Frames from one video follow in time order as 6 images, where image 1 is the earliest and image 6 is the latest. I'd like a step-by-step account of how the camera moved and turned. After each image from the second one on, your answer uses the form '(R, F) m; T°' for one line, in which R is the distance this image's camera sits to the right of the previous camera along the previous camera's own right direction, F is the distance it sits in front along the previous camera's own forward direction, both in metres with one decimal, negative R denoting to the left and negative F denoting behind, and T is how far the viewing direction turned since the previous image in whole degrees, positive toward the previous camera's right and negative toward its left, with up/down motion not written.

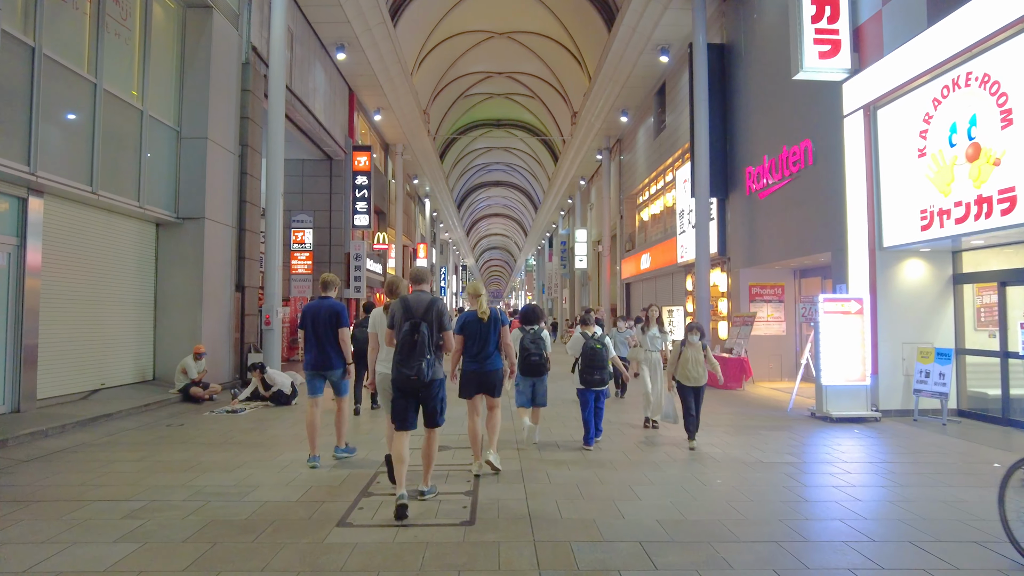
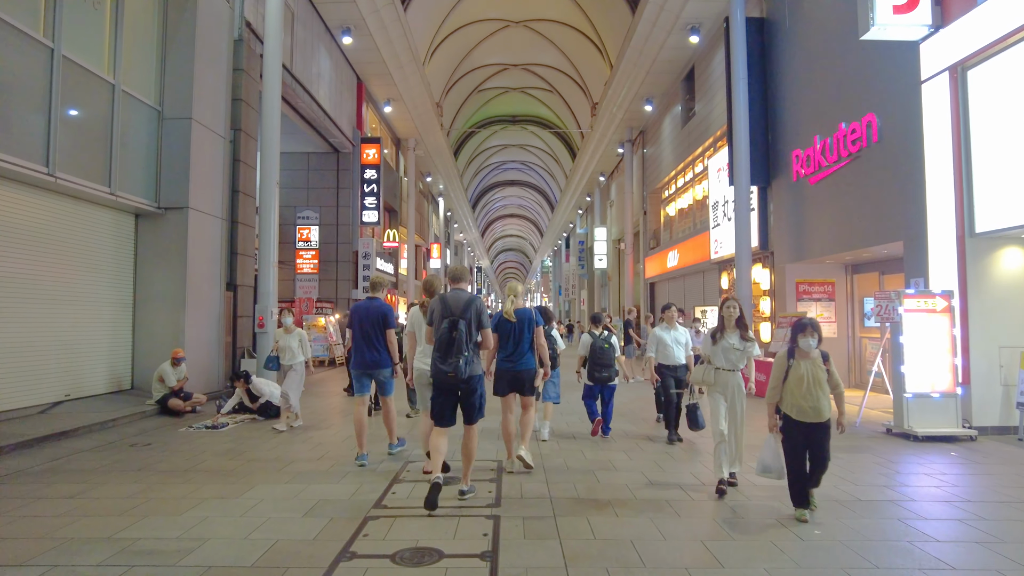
(-0.1, +1.2) m; -1°
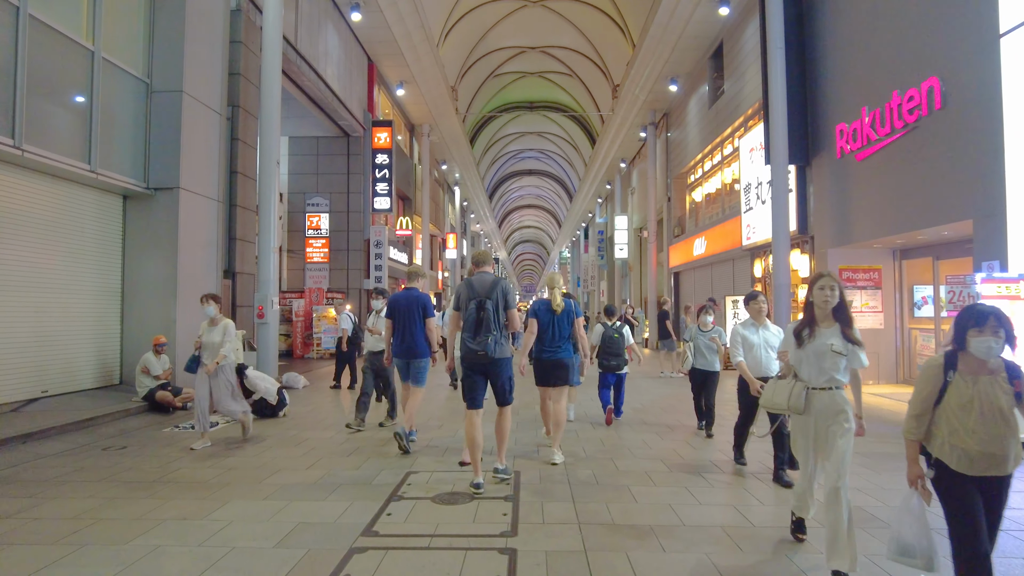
(0.0, +0.8) m; -2°
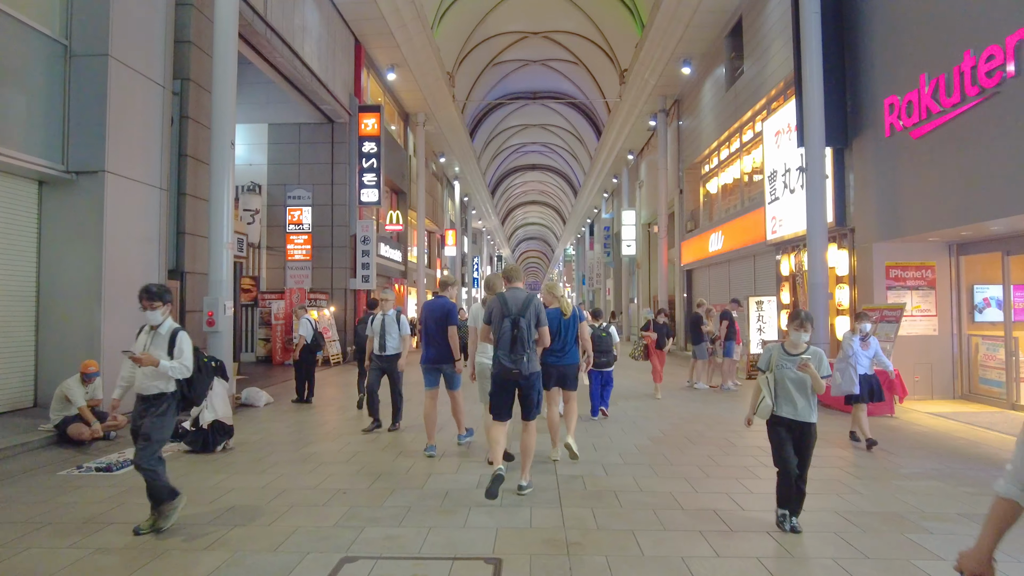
(+0.1, +1.4) m; 0°
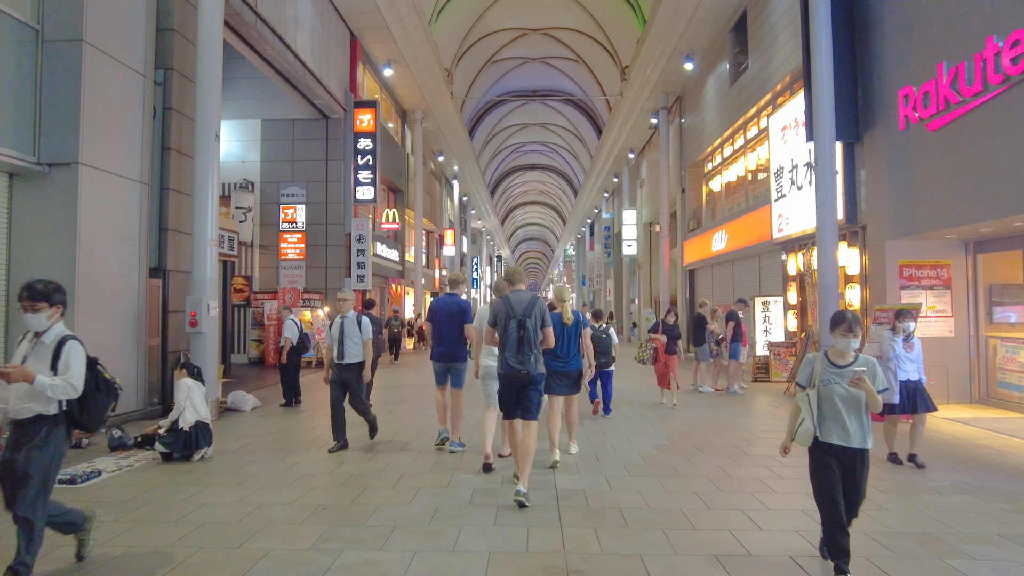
(0.0, +0.4) m; 0°
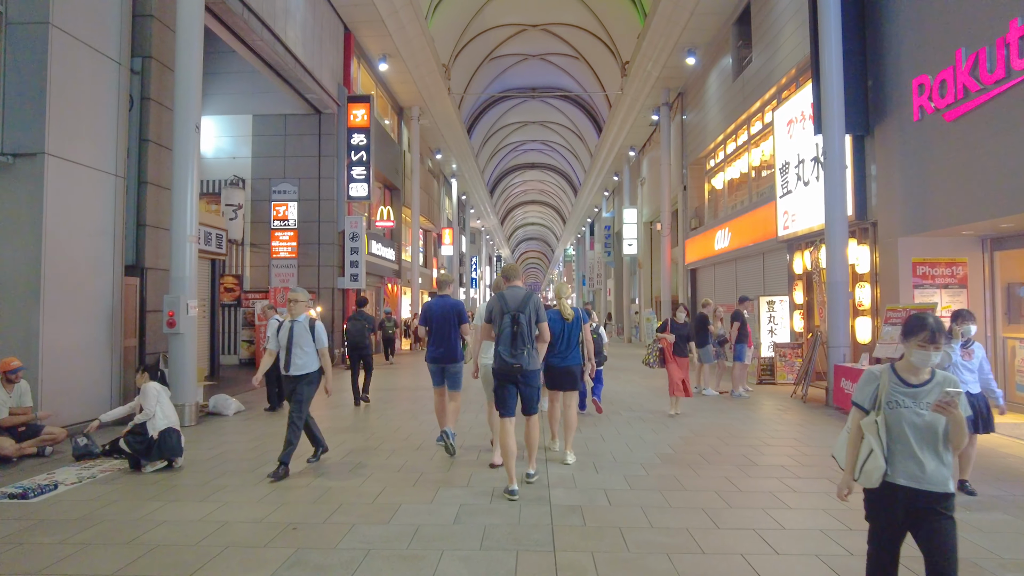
(+0.1, +0.4) m; 0°
